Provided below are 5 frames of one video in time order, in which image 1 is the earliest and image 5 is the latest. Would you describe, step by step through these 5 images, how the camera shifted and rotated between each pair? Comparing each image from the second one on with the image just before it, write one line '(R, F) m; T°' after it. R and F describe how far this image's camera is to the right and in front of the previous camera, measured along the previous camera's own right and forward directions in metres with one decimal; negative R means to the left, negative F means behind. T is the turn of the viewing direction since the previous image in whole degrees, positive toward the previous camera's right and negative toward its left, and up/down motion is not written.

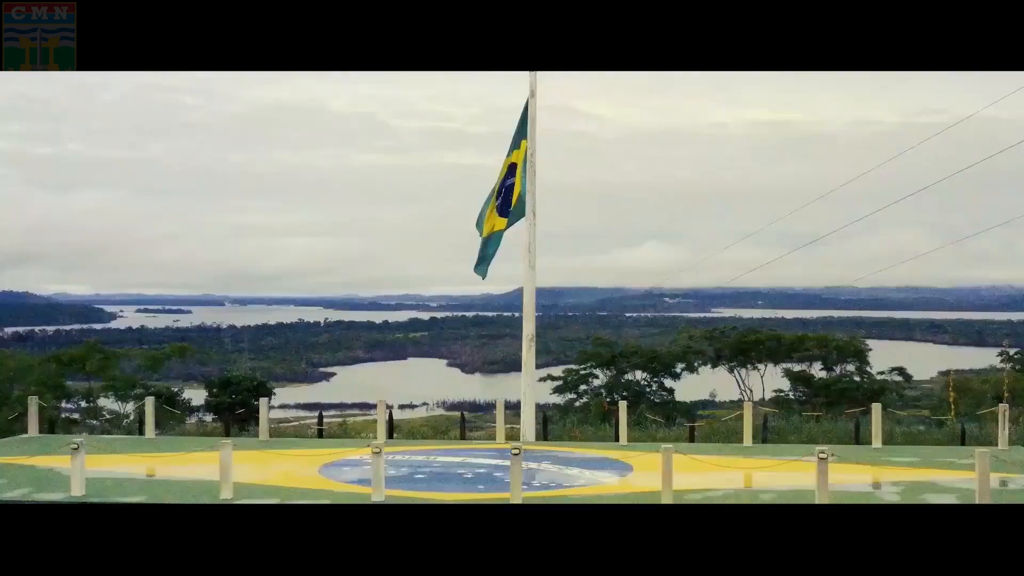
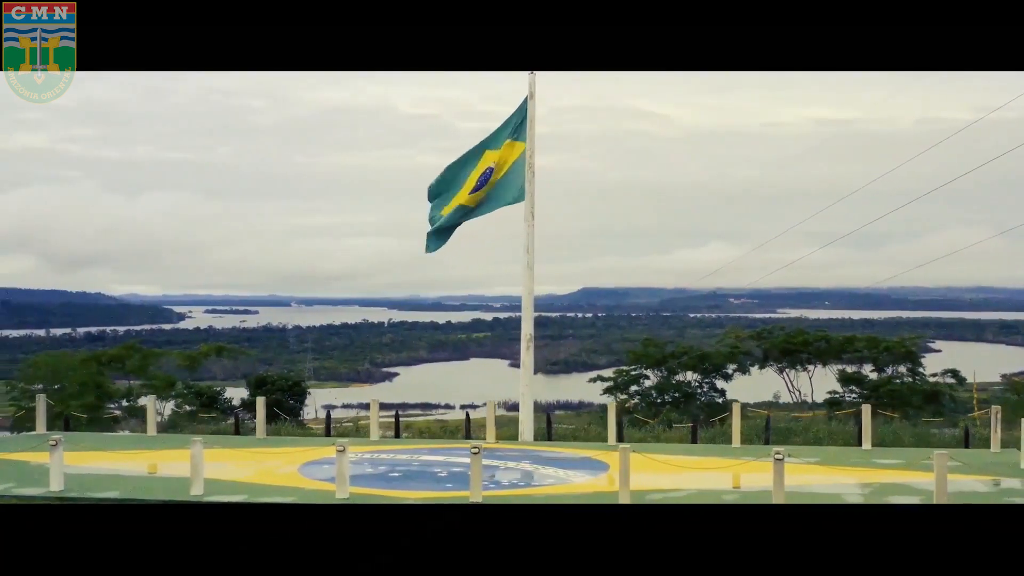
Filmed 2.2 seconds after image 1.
(+0.8, +0.1) m; -1°
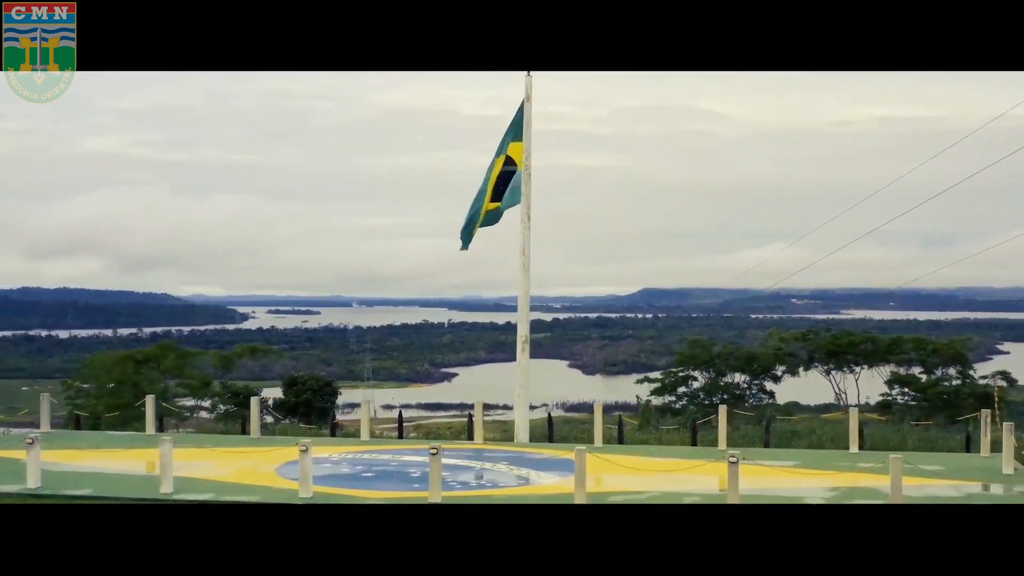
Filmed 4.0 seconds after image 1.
(+0.7, +0.1) m; -1°
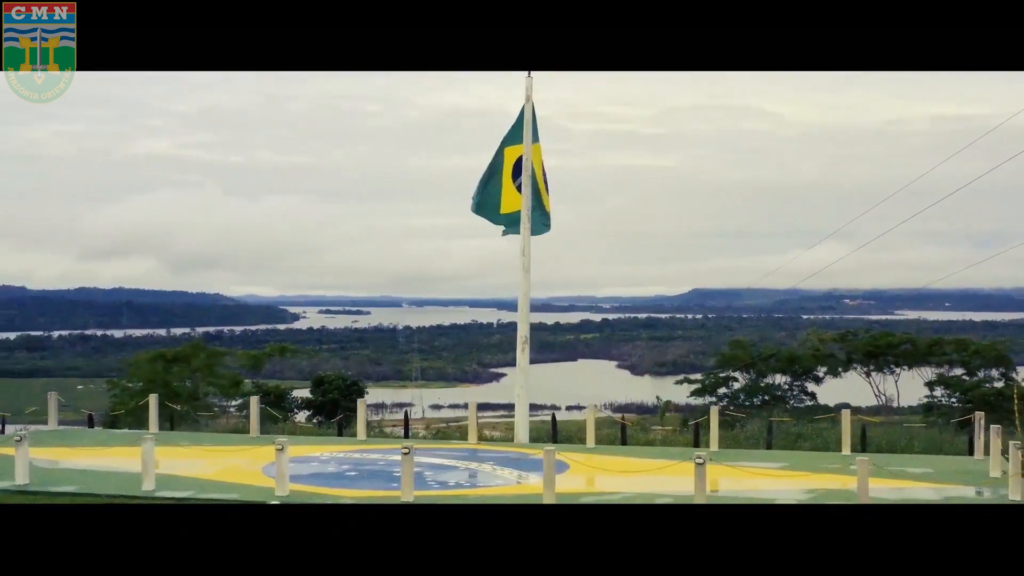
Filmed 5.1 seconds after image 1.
(+0.5, 0.0) m; -1°
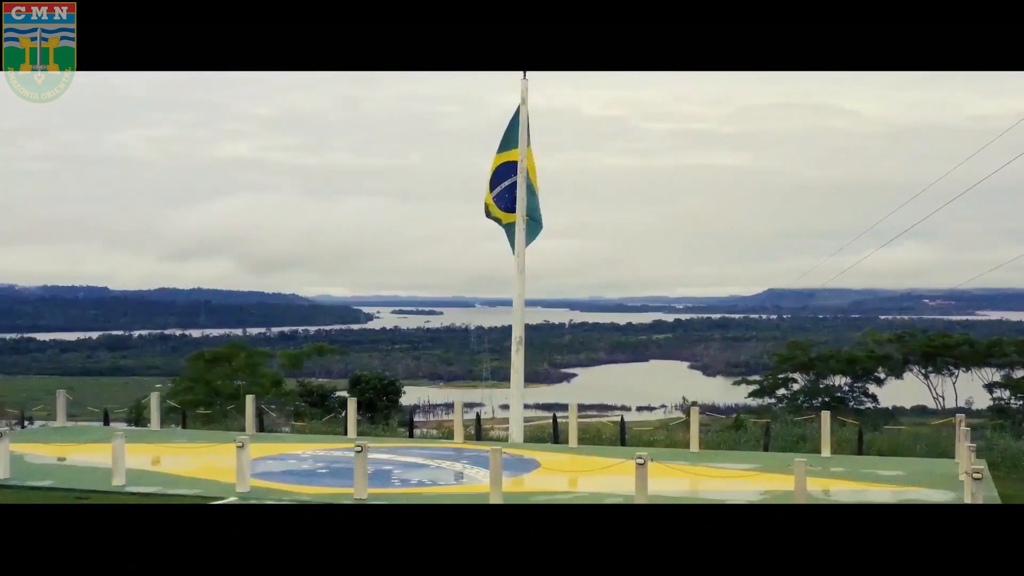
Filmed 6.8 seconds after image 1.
(+0.9, -0.1) m; -1°
